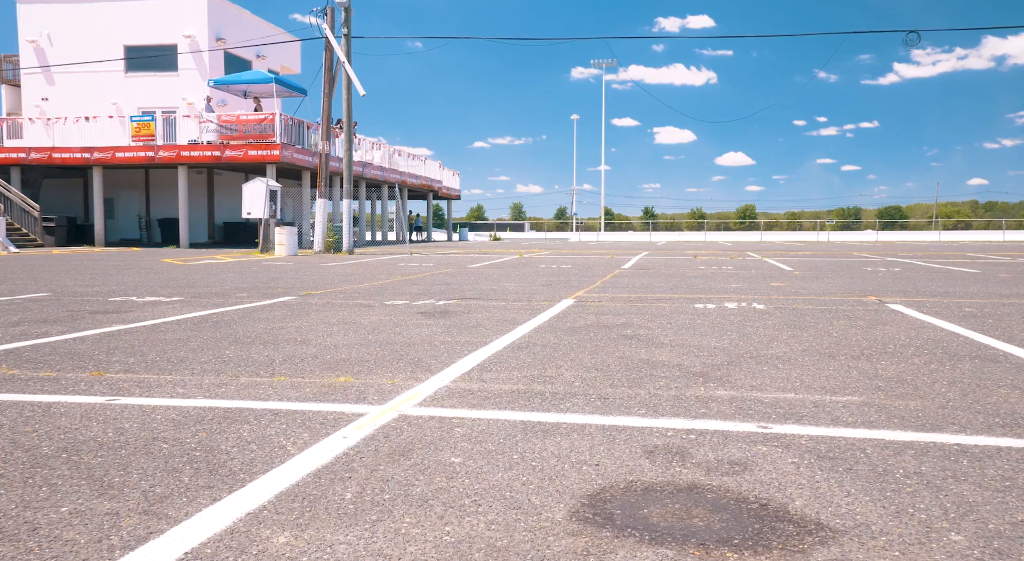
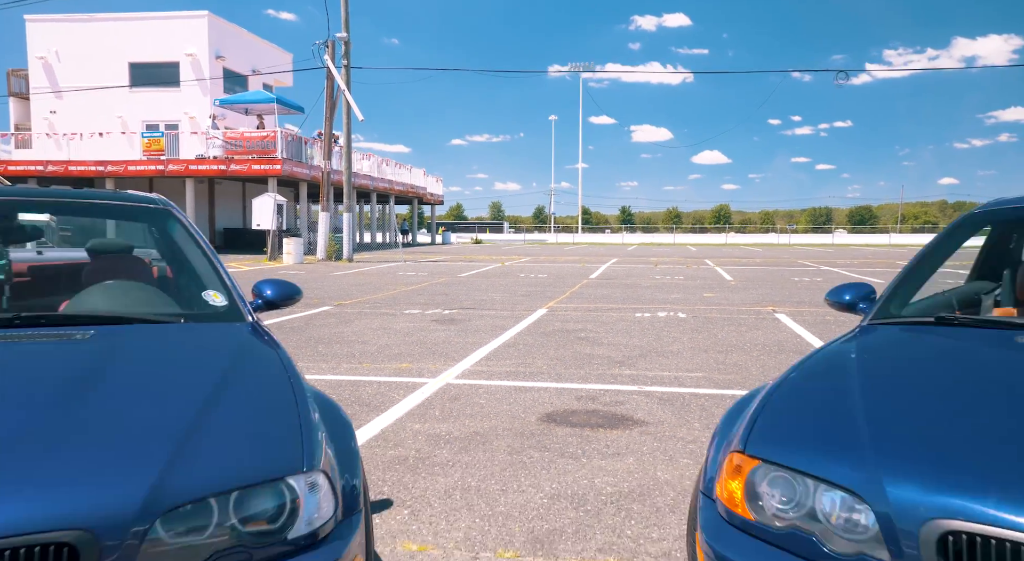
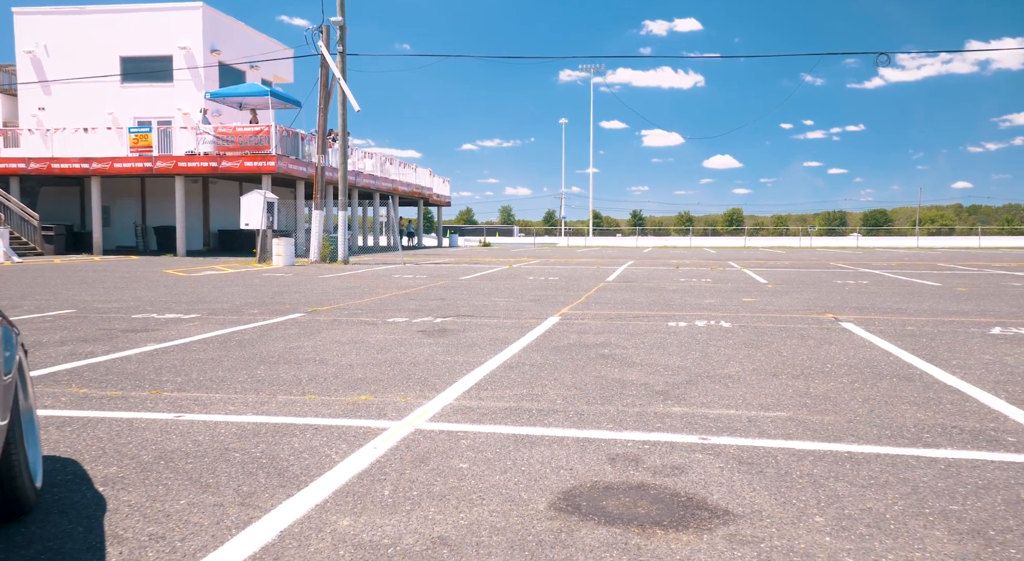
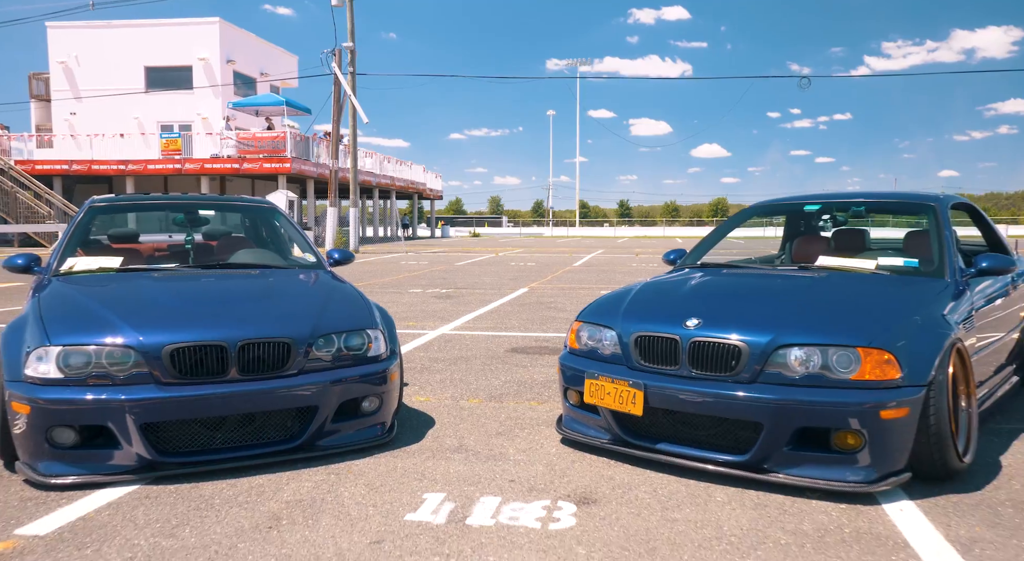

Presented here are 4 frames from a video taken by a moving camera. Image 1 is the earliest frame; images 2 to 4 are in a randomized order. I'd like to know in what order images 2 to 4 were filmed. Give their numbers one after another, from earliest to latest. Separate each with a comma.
3, 2, 4
